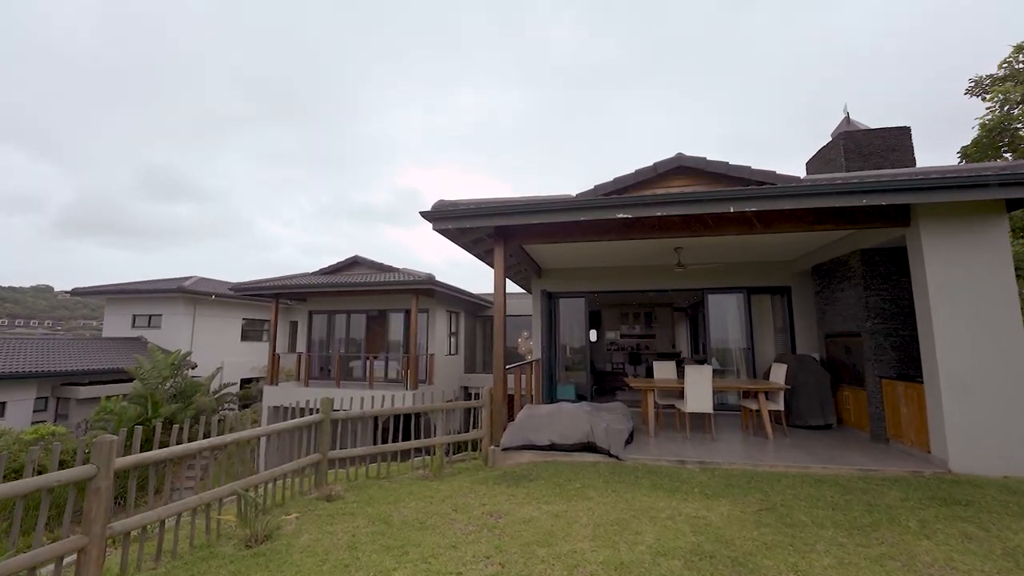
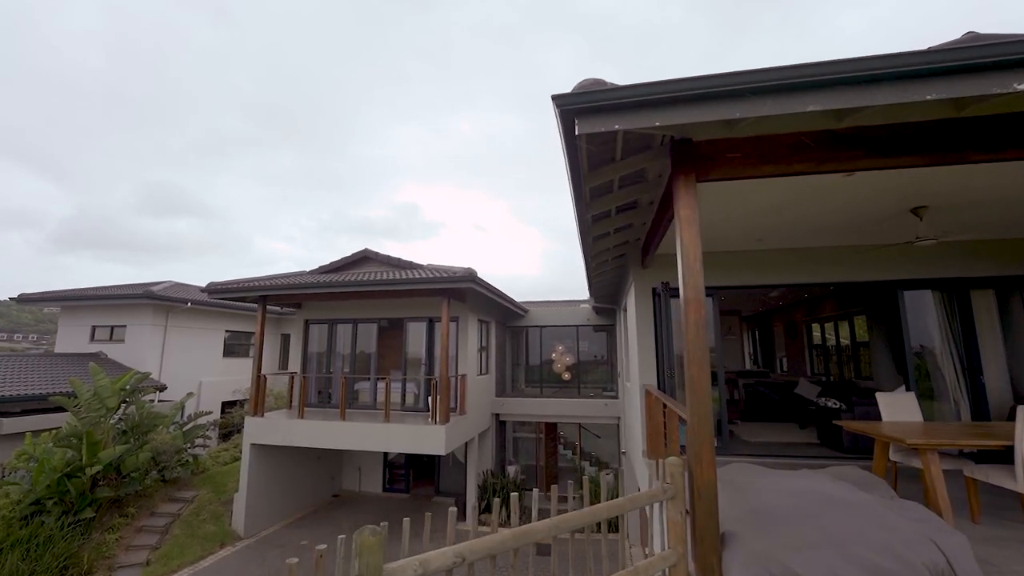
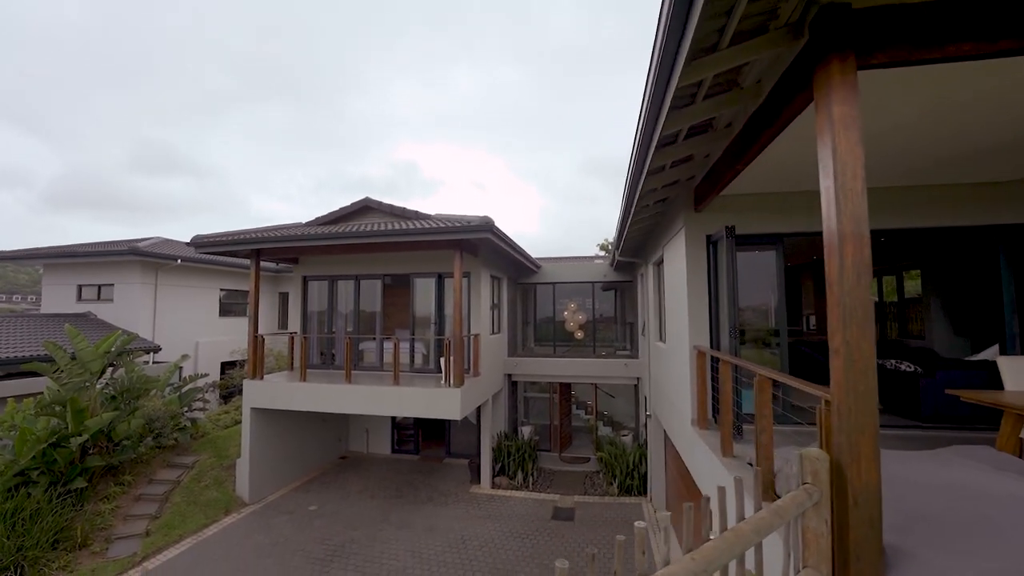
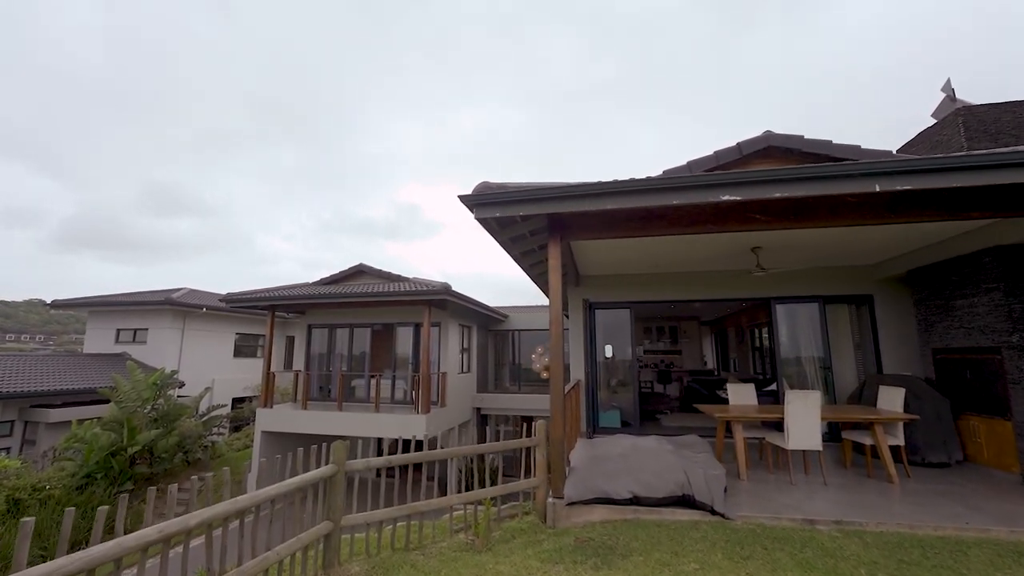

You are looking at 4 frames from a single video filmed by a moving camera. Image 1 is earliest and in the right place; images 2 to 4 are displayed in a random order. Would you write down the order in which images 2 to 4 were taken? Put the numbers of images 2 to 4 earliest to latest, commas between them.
4, 2, 3
